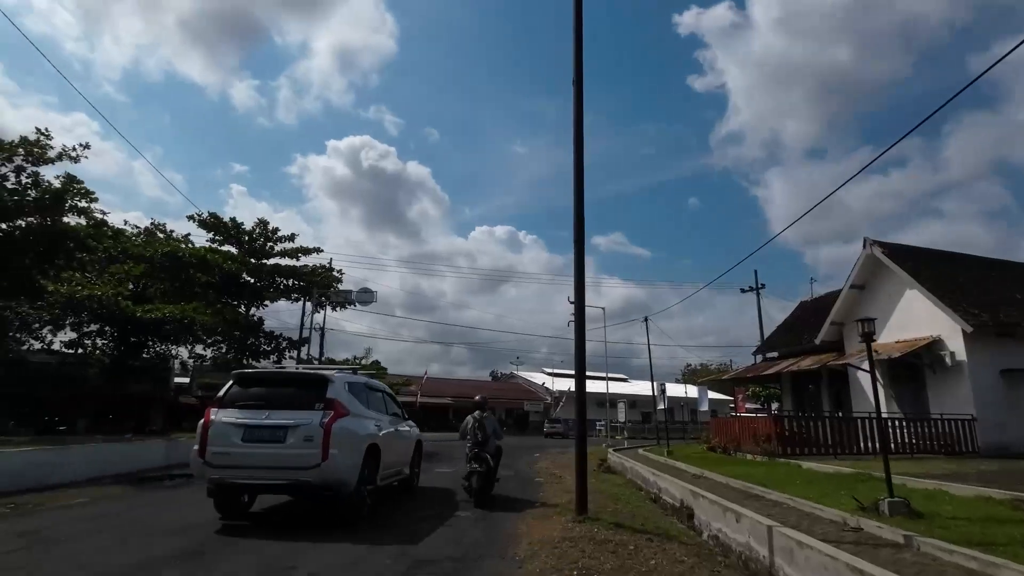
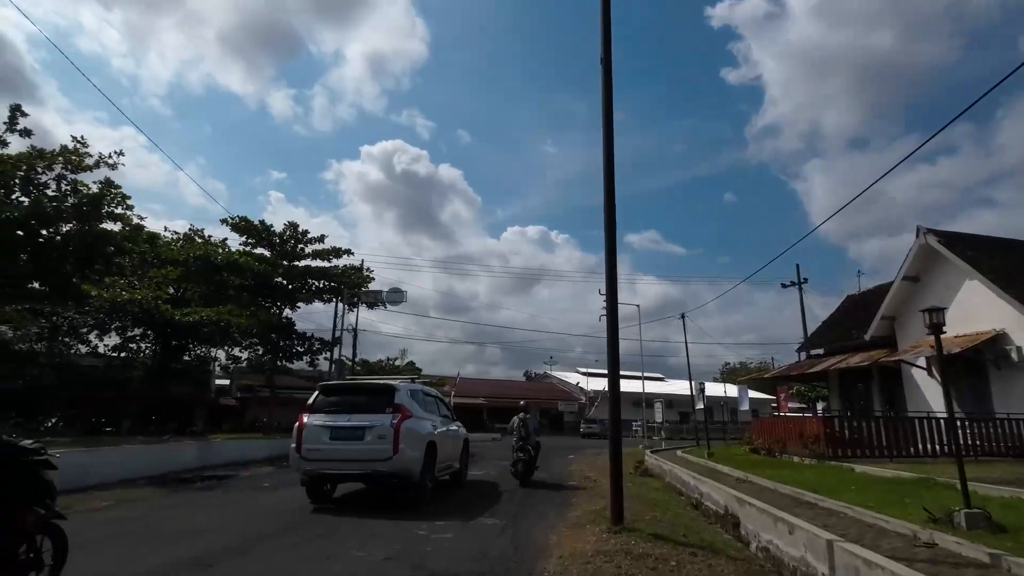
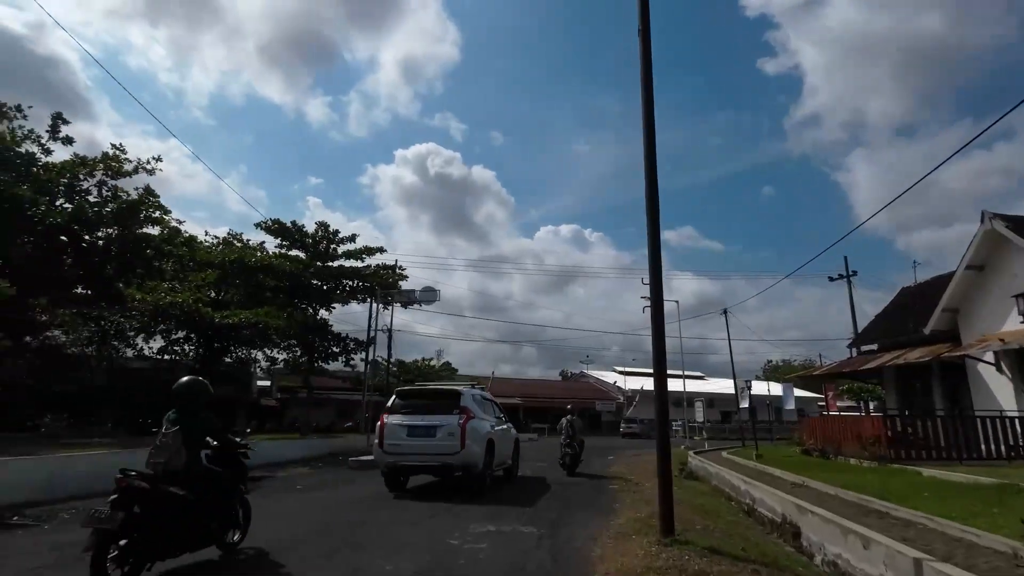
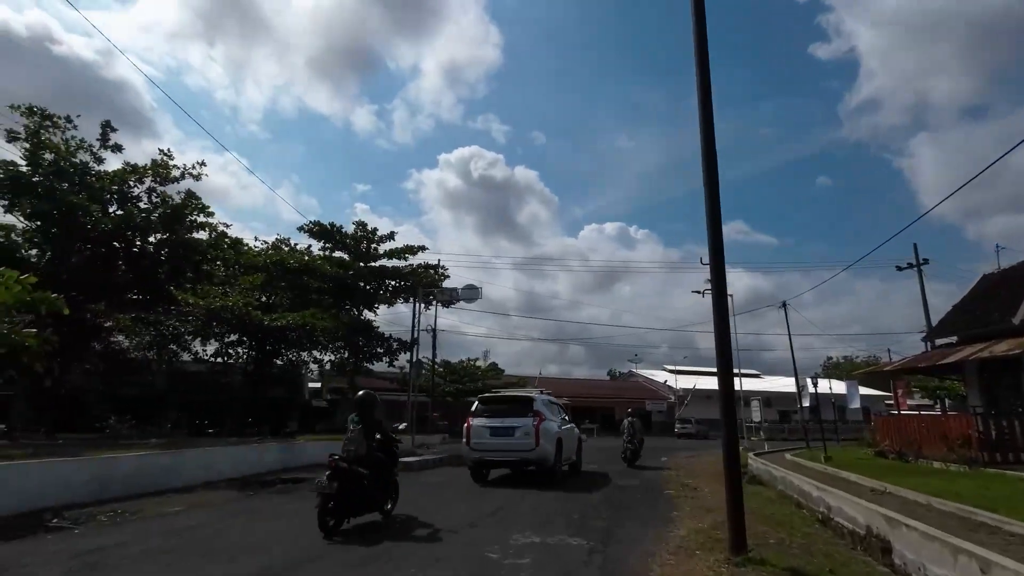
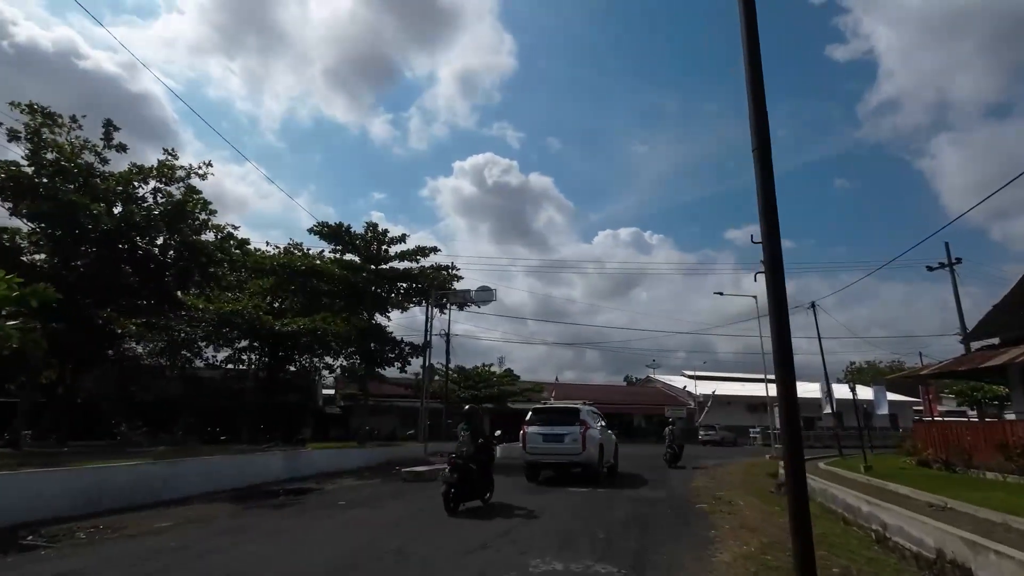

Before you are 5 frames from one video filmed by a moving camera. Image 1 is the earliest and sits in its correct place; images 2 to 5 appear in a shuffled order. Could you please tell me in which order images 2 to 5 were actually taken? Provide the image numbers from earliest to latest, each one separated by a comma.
2, 3, 4, 5
